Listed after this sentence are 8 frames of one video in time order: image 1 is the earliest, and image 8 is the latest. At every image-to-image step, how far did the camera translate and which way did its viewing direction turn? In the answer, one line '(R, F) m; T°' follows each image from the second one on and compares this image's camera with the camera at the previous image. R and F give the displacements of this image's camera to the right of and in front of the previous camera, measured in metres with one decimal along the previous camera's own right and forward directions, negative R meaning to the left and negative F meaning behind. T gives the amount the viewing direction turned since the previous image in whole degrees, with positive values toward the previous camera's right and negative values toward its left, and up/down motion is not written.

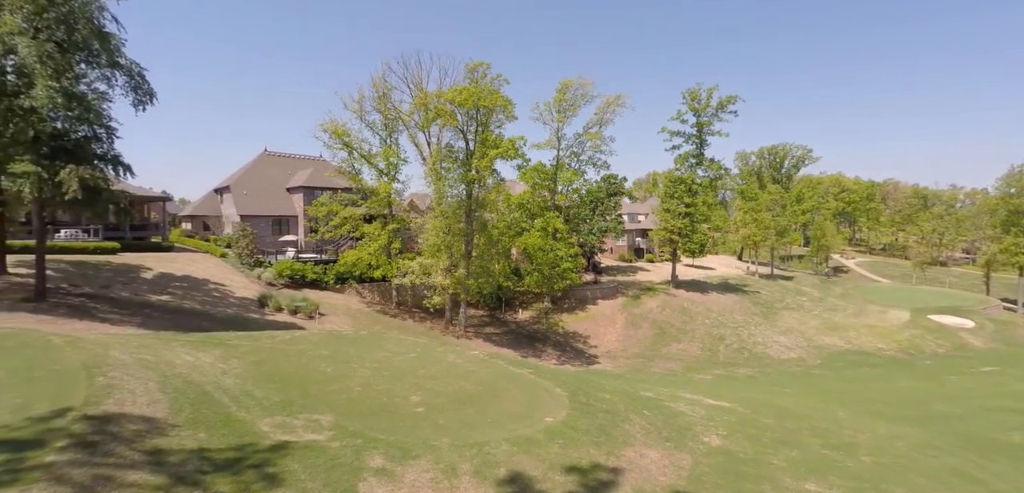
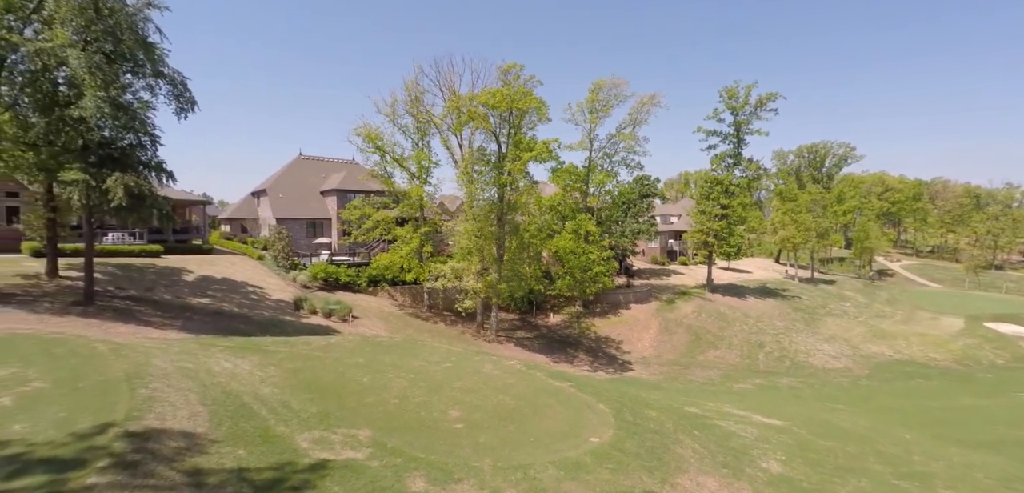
(-0.2, +0.3) m; -3°
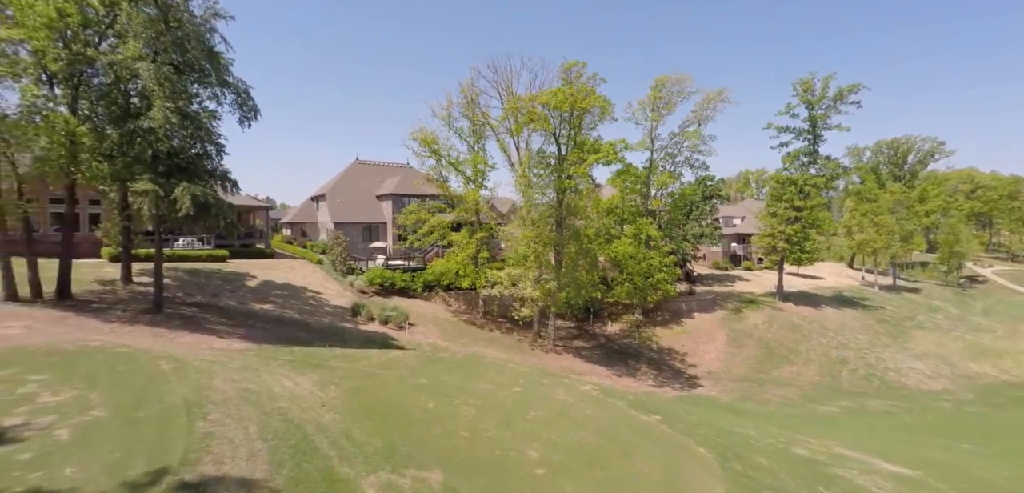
(-0.6, +1.0) m; -5°
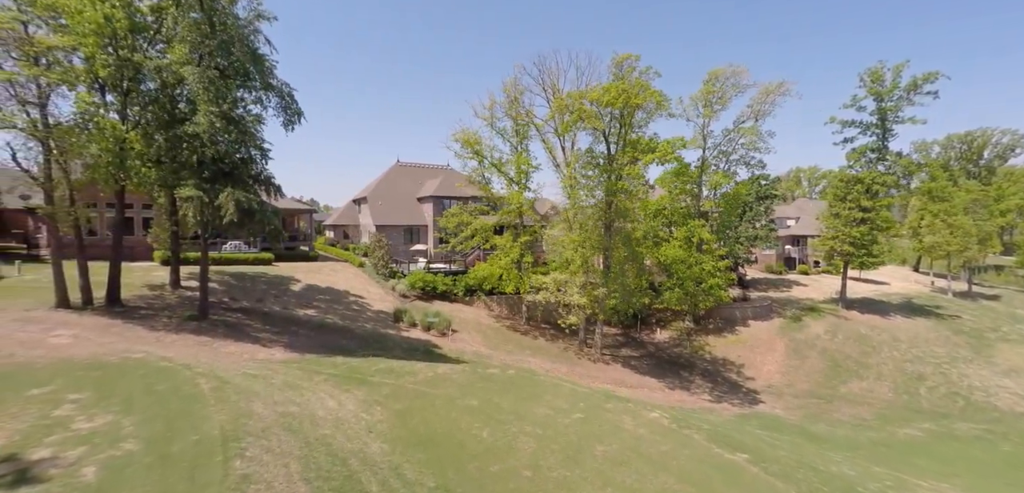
(-0.5, +1.1) m; -4°
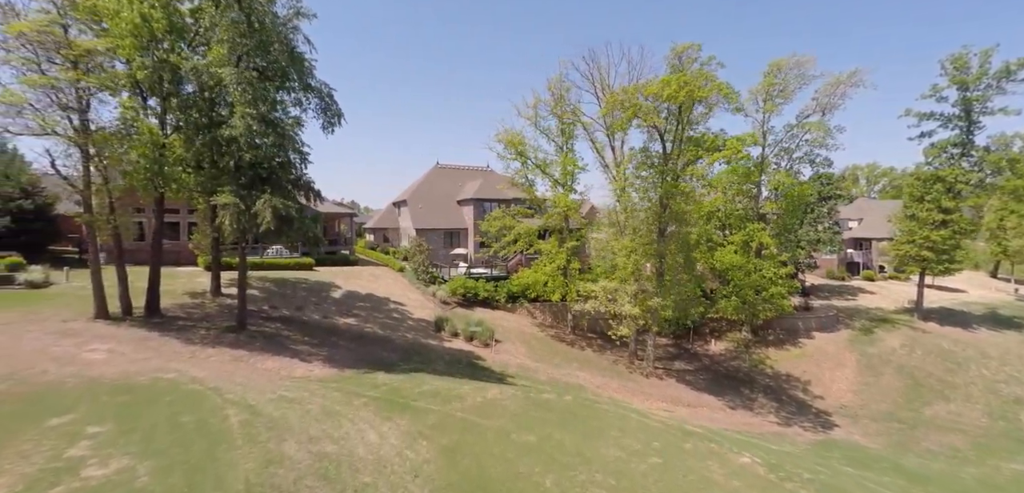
(-0.5, +1.5) m; -4°
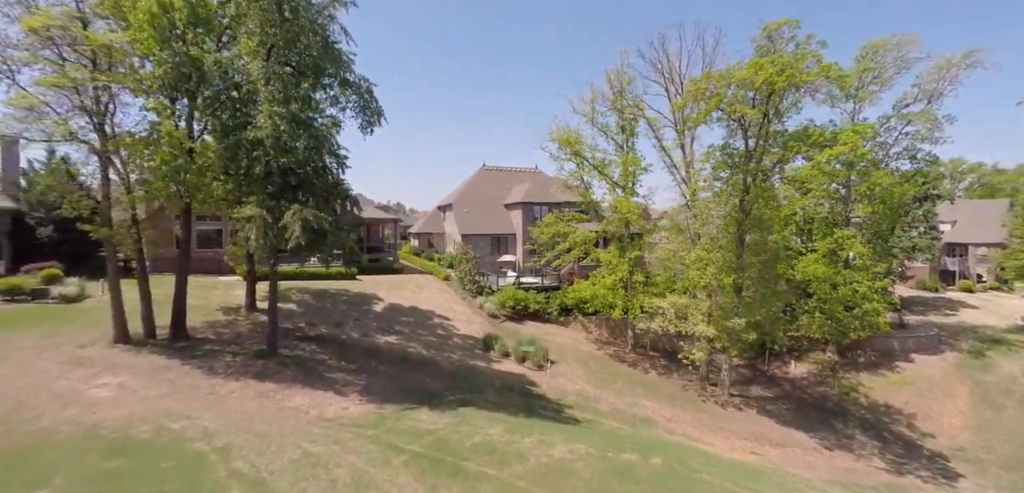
(-0.6, +2.6) m; -5°
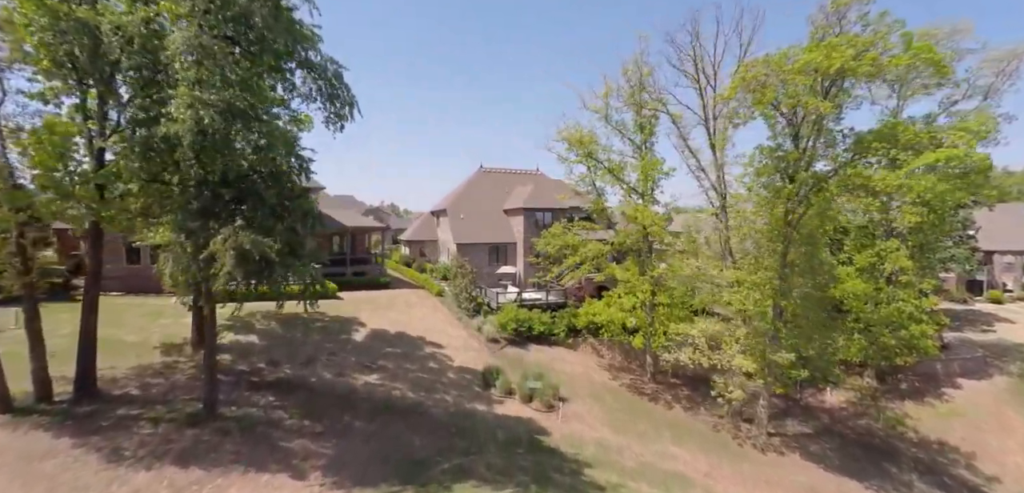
(-0.4, +3.8) m; +1°
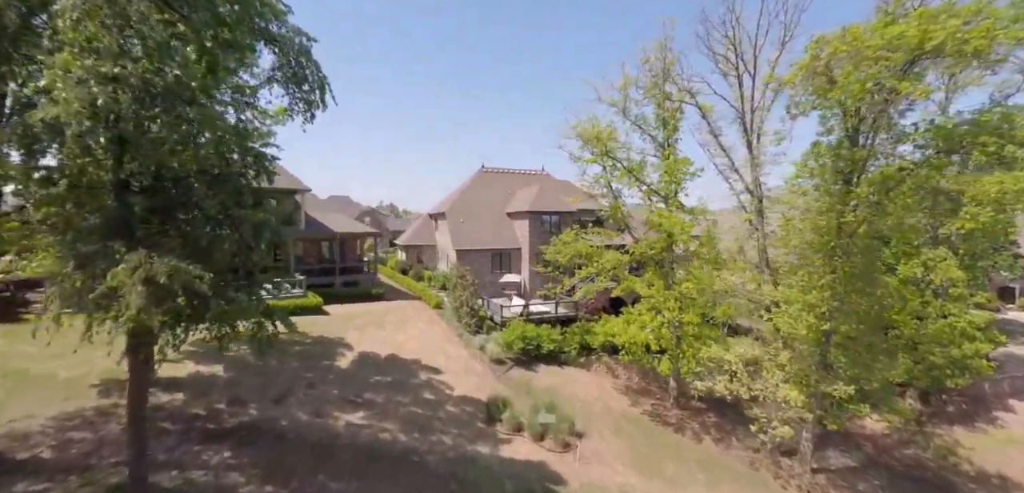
(-0.3, +2.9) m; 0°
